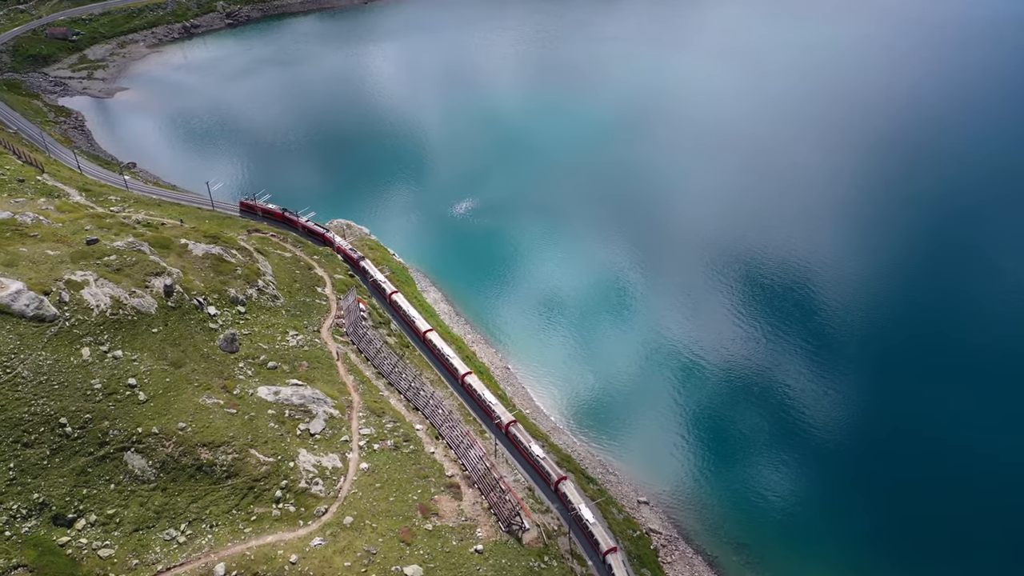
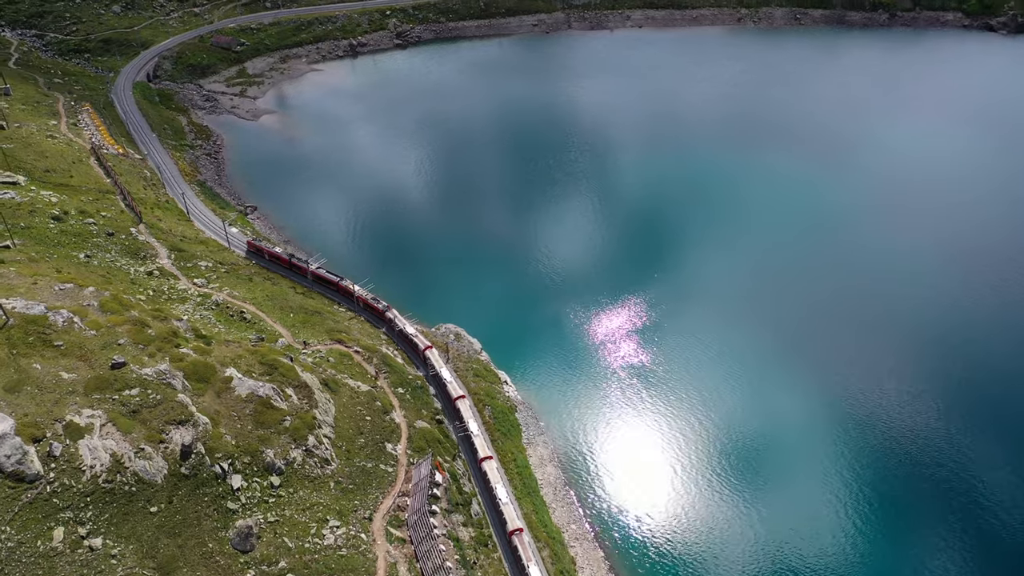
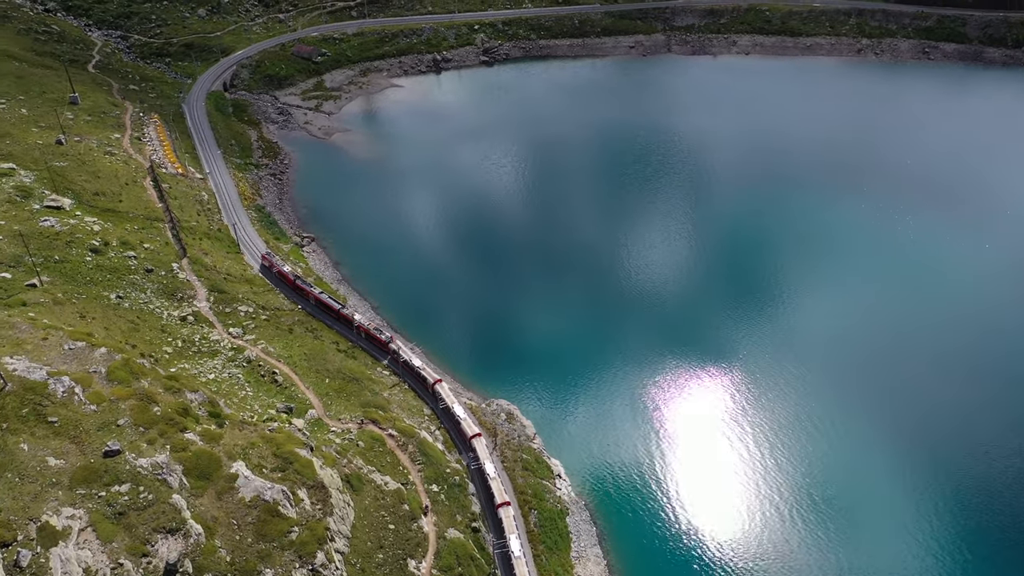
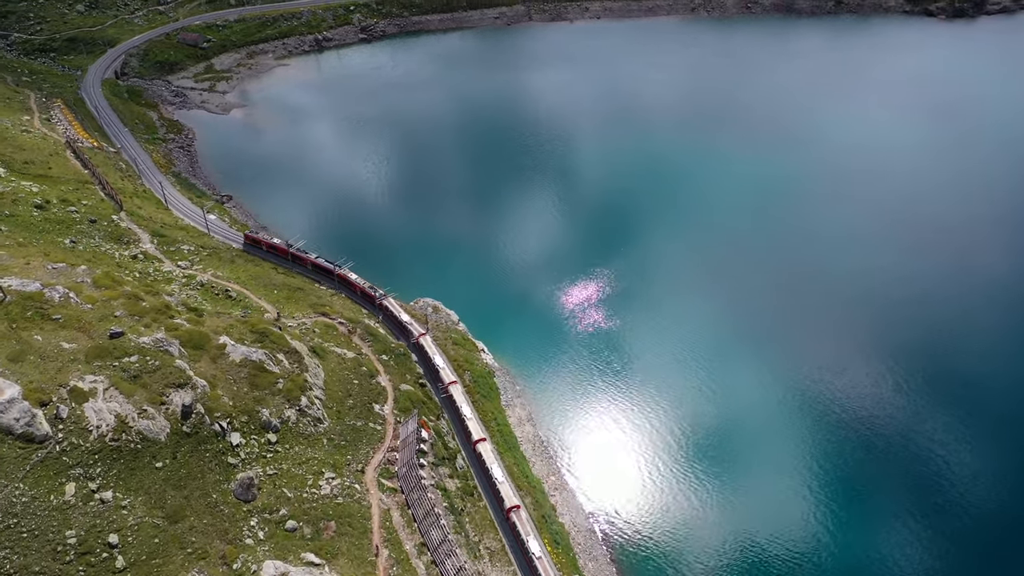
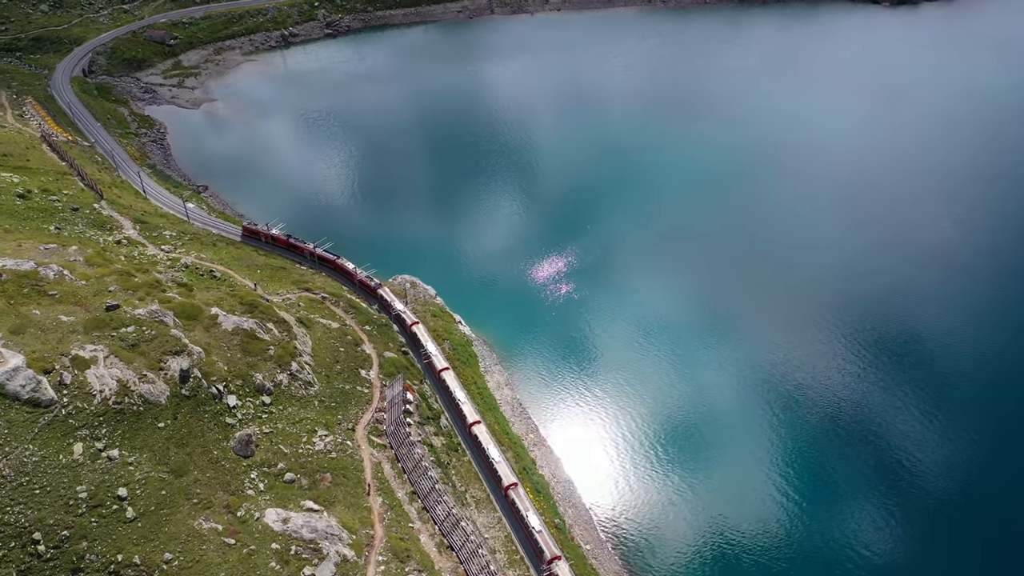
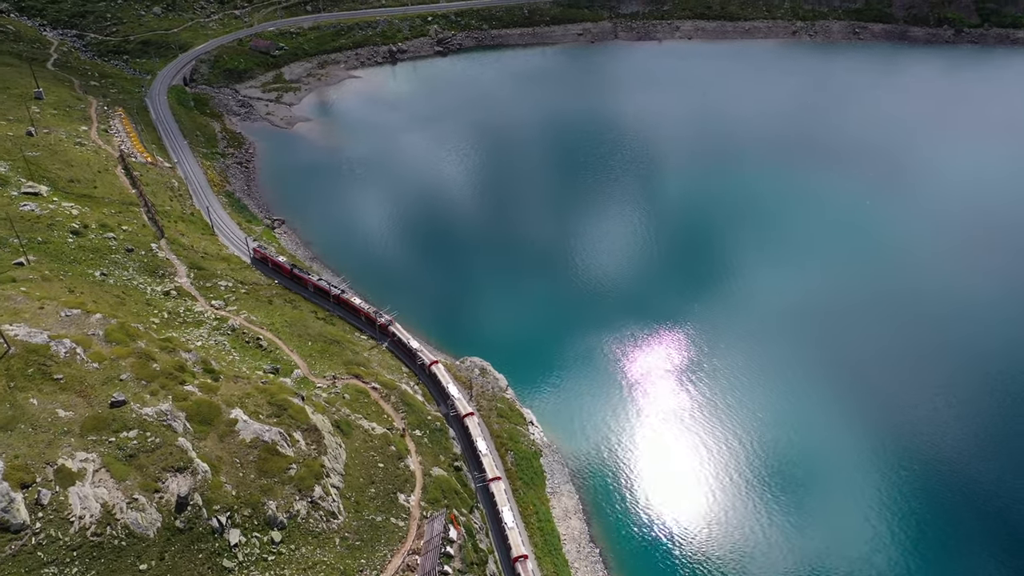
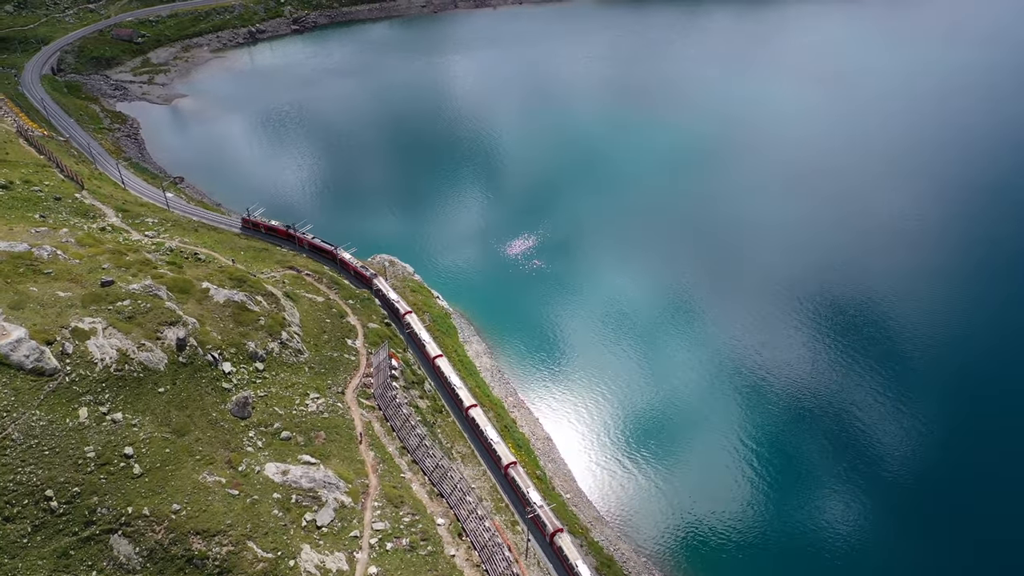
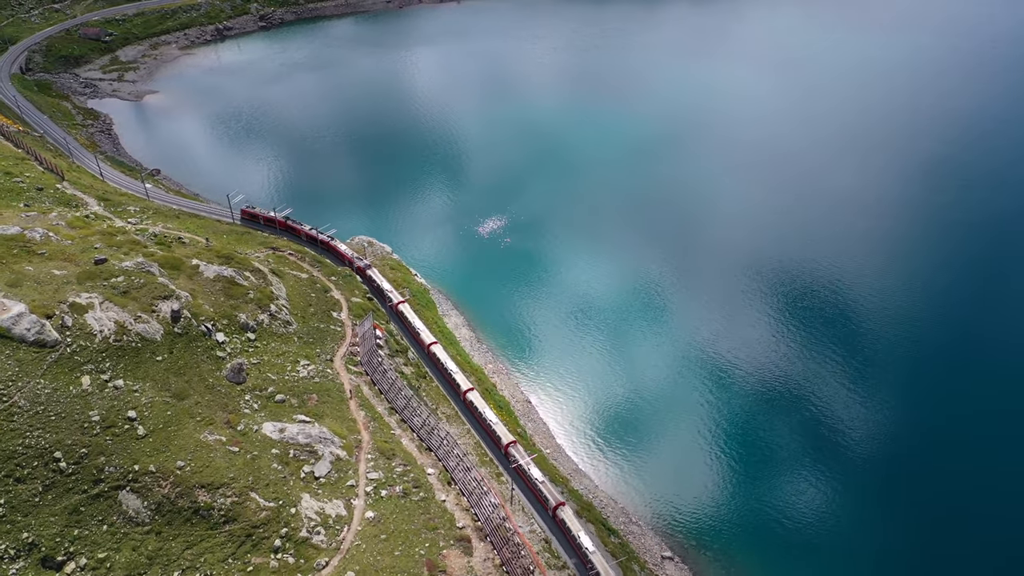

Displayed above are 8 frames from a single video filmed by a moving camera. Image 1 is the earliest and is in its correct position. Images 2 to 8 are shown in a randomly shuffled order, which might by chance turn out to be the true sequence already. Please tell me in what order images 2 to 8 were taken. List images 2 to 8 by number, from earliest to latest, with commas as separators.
8, 7, 5, 4, 2, 6, 3
